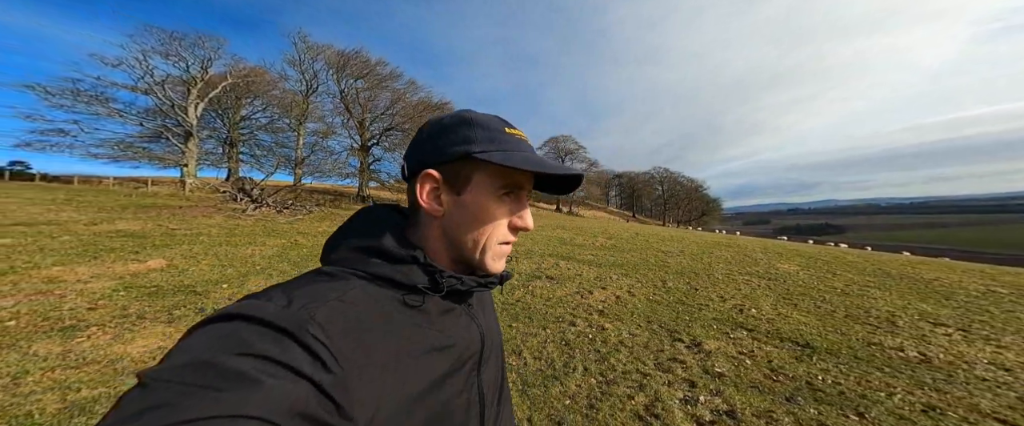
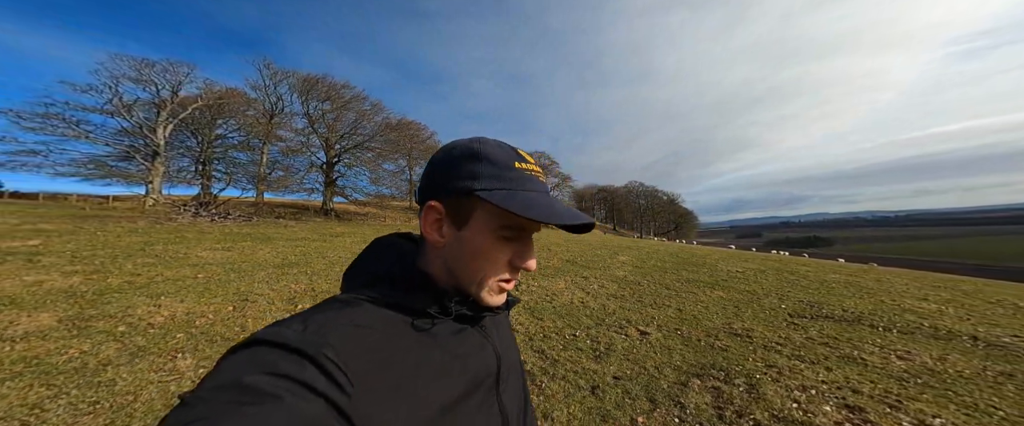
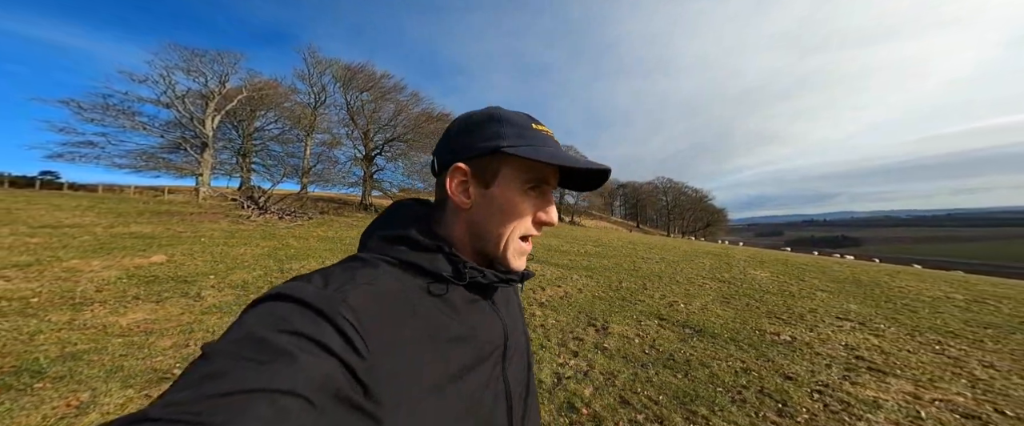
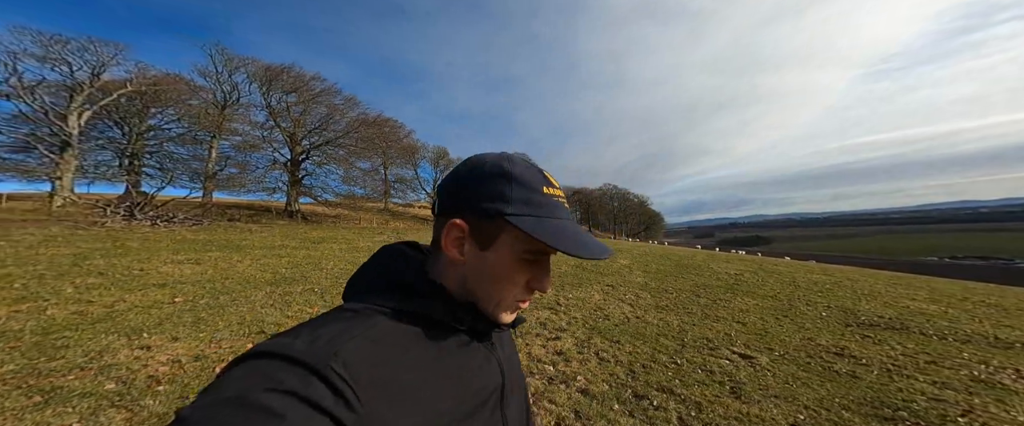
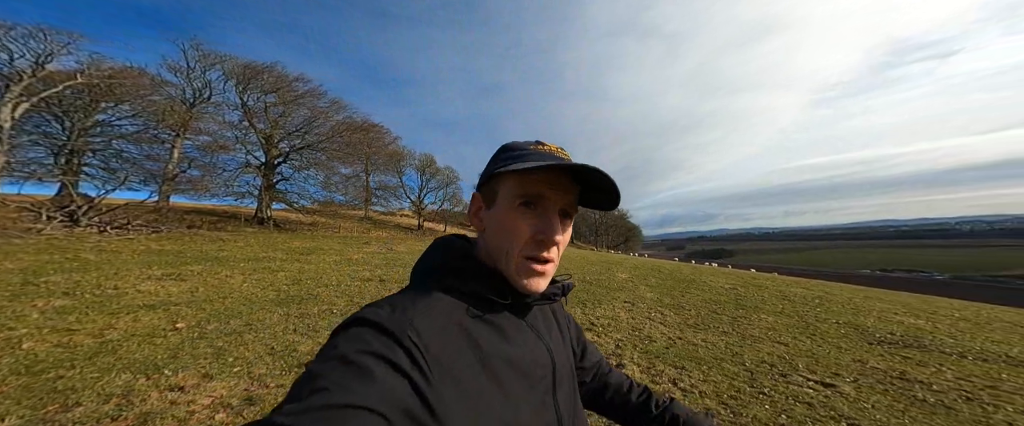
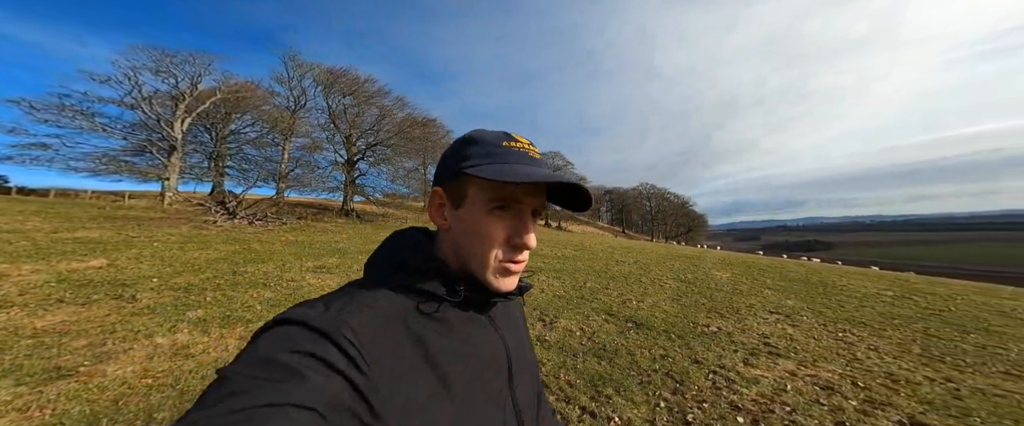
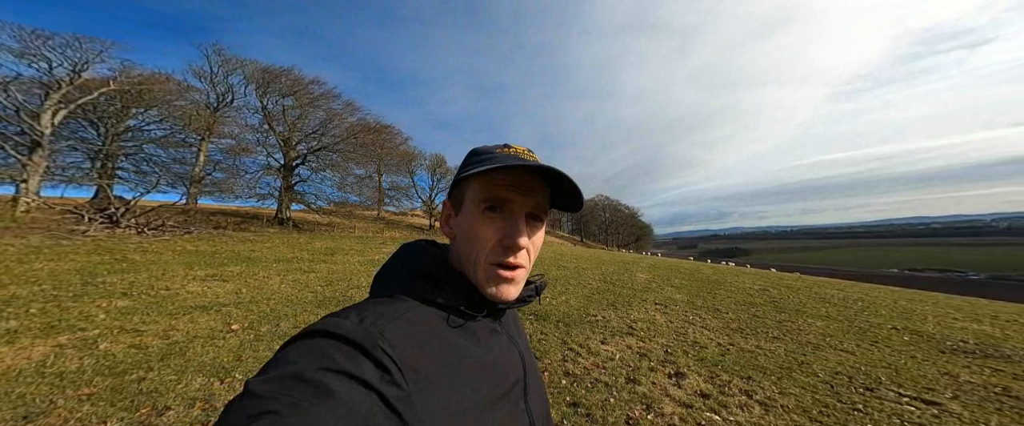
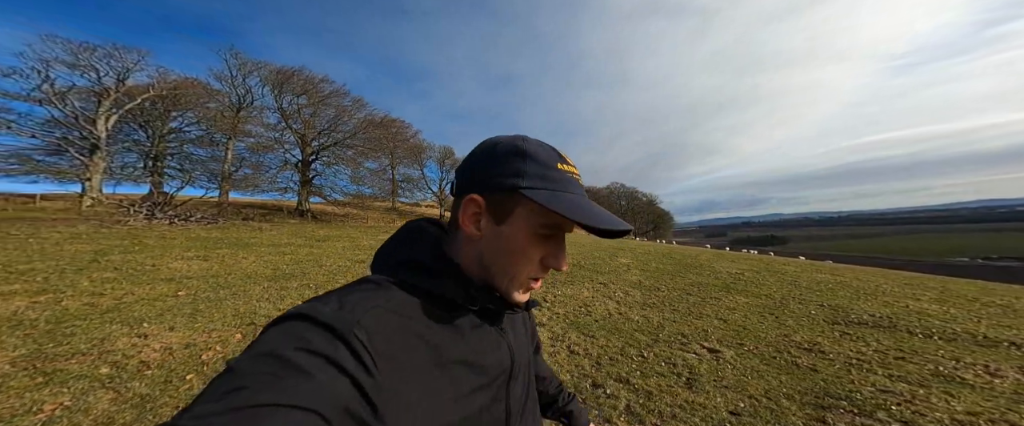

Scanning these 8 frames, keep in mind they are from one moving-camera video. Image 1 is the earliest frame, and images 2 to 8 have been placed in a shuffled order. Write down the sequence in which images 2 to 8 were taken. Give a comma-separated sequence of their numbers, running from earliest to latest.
3, 6, 7, 5, 4, 8, 2
